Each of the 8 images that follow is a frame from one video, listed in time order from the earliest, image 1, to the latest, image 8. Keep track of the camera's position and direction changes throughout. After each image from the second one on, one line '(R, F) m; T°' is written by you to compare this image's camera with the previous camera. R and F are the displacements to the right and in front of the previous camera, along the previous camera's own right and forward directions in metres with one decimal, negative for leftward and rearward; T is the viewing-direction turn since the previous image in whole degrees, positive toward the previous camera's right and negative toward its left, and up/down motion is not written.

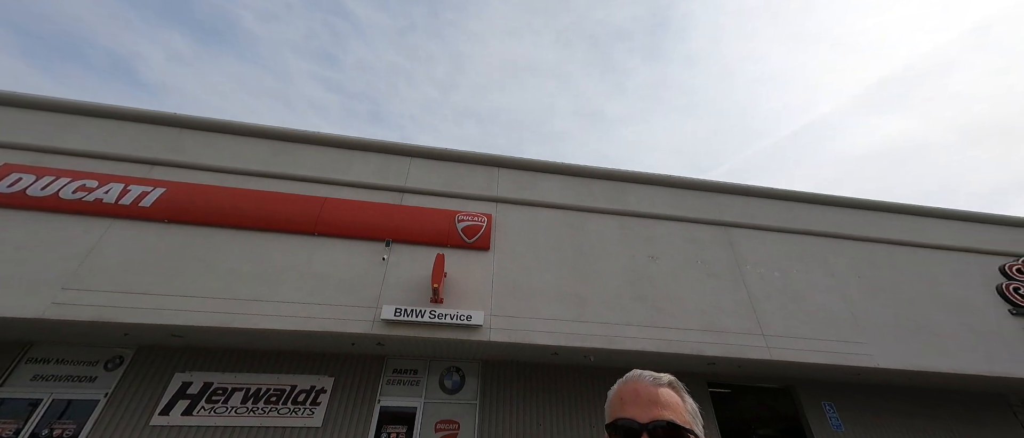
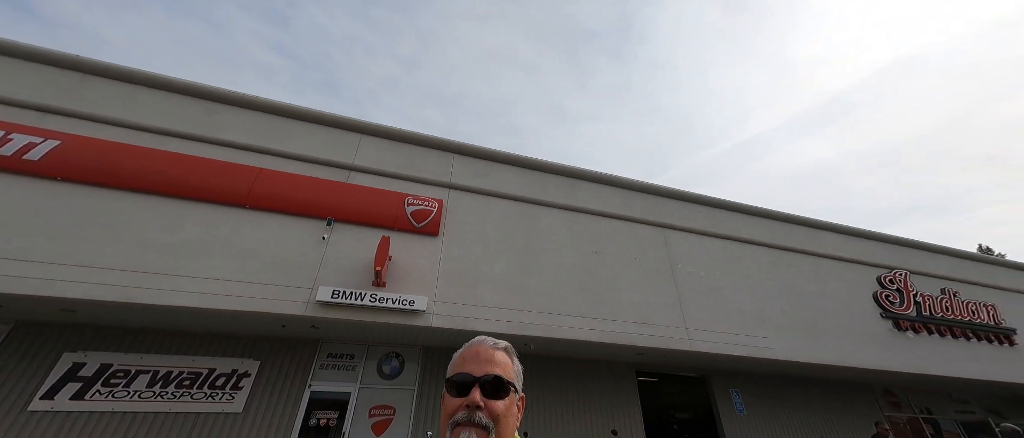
(+1.6, +0.3) m; -1°
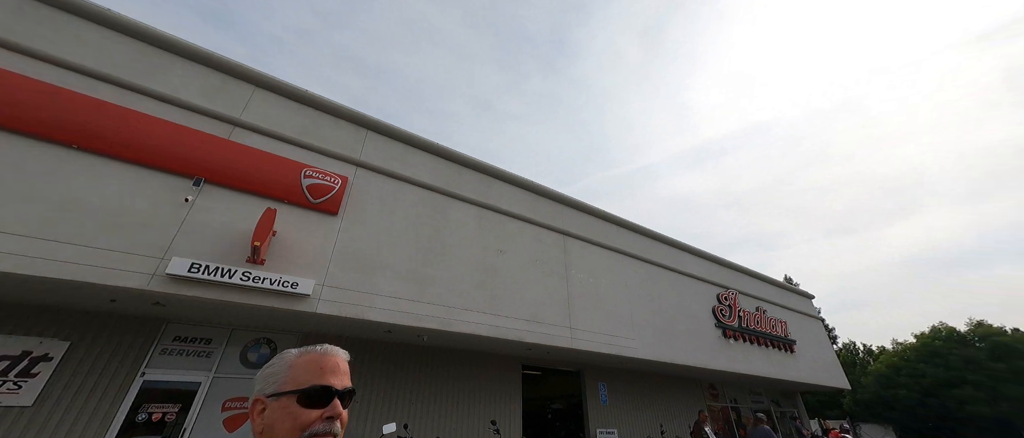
(+0.1, -0.1) m; +14°
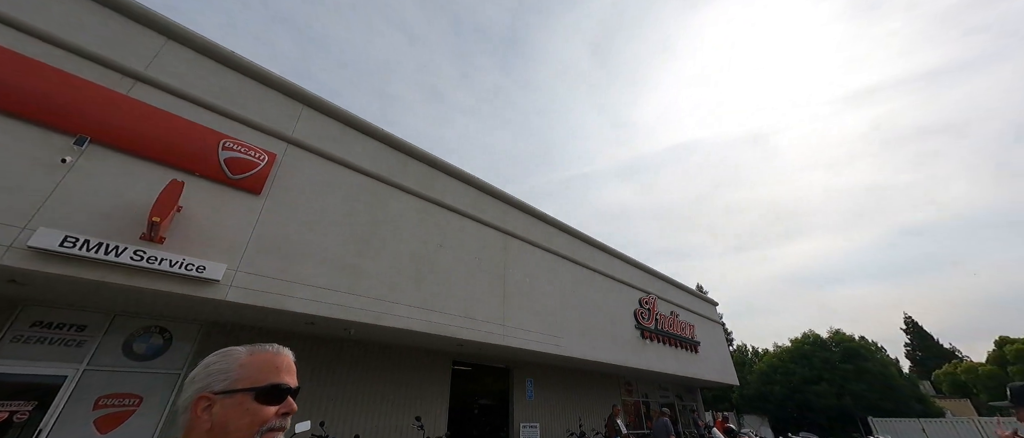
(-0.5, 0.0) m; -27°
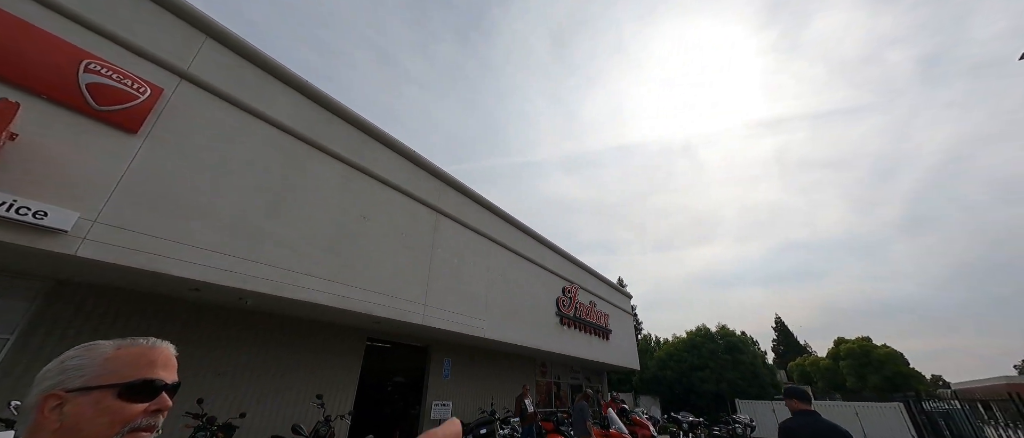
(+0.2, +0.1) m; +10°
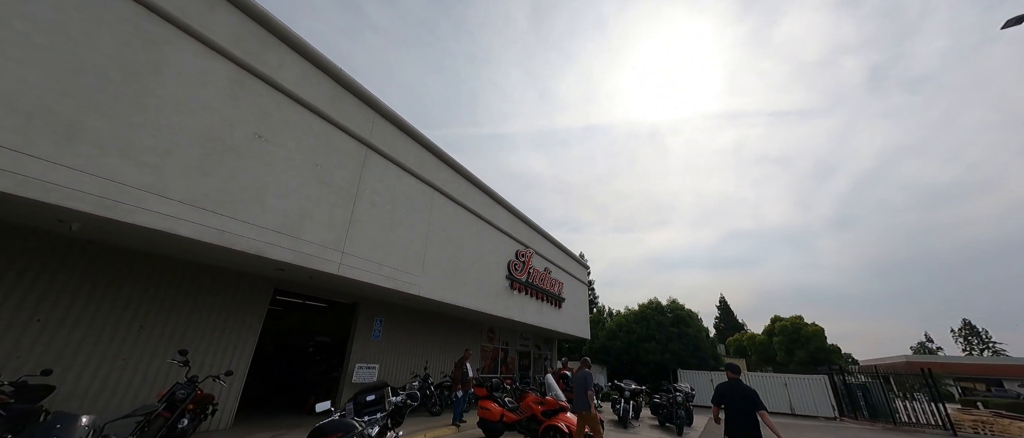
(+0.5, +1.0) m; +5°
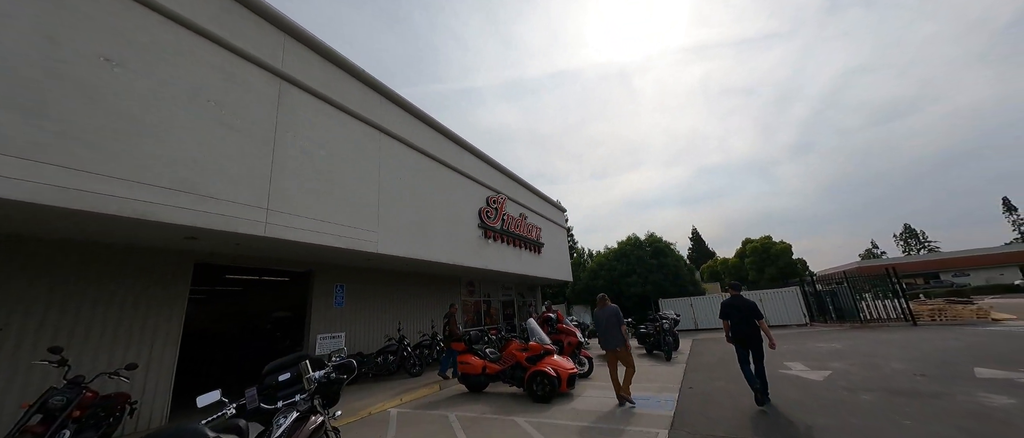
(+0.2, +0.9) m; +4°
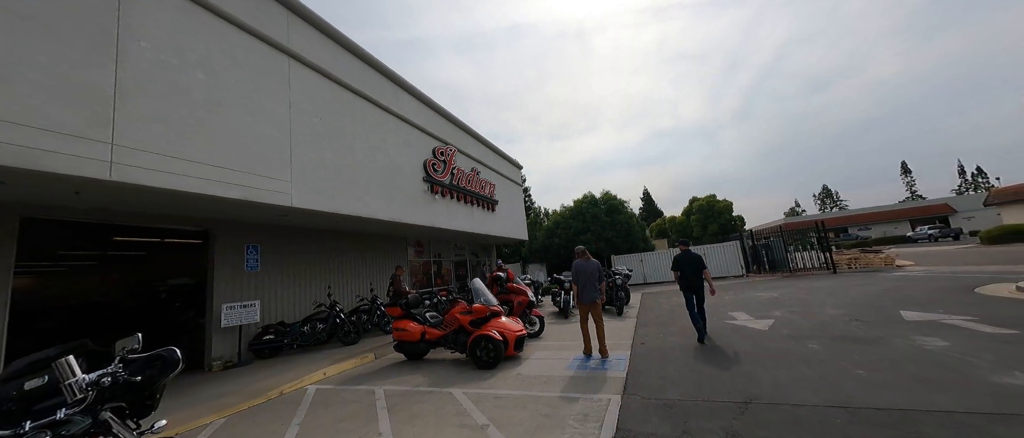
(+0.3, +0.7) m; +7°
